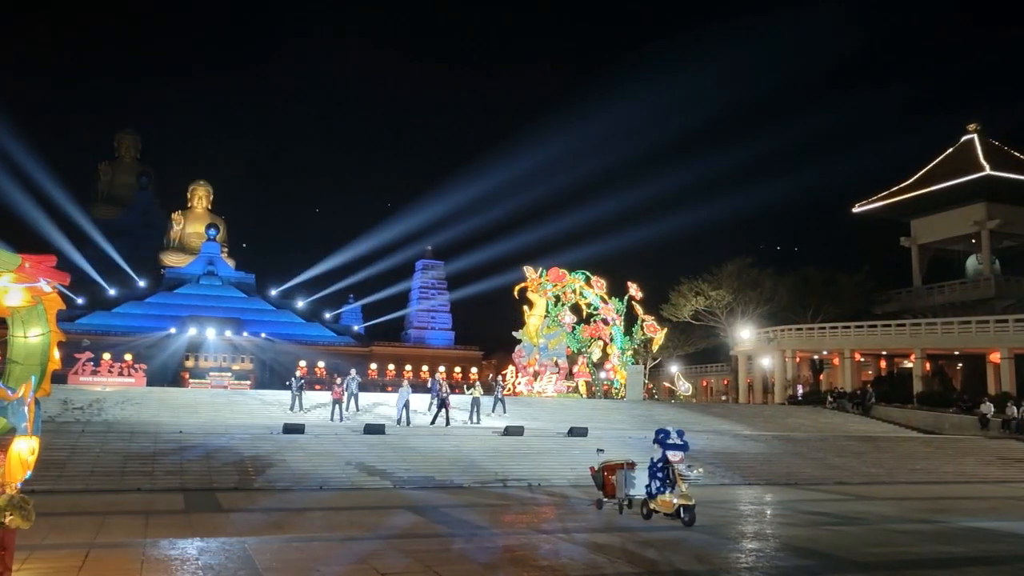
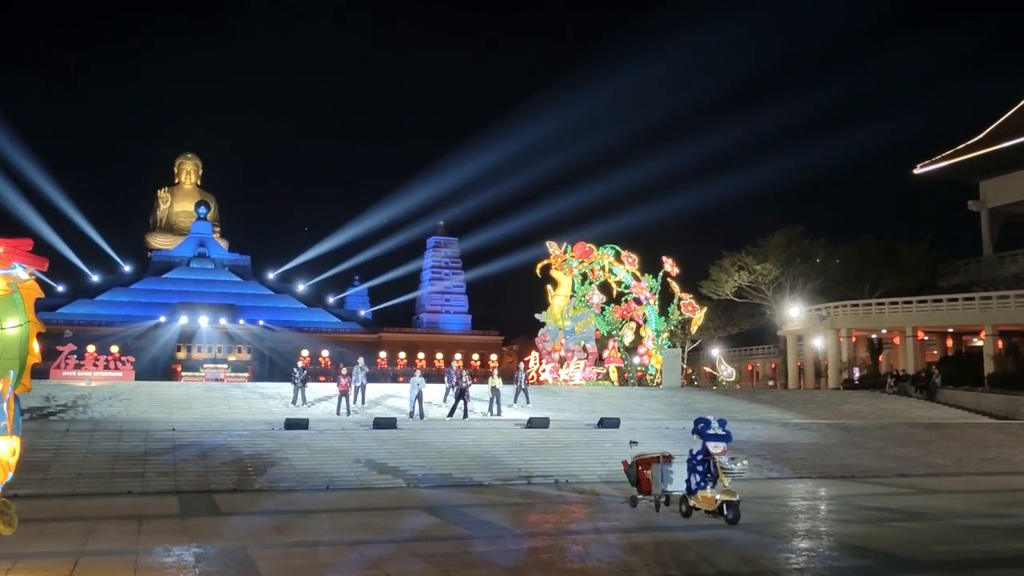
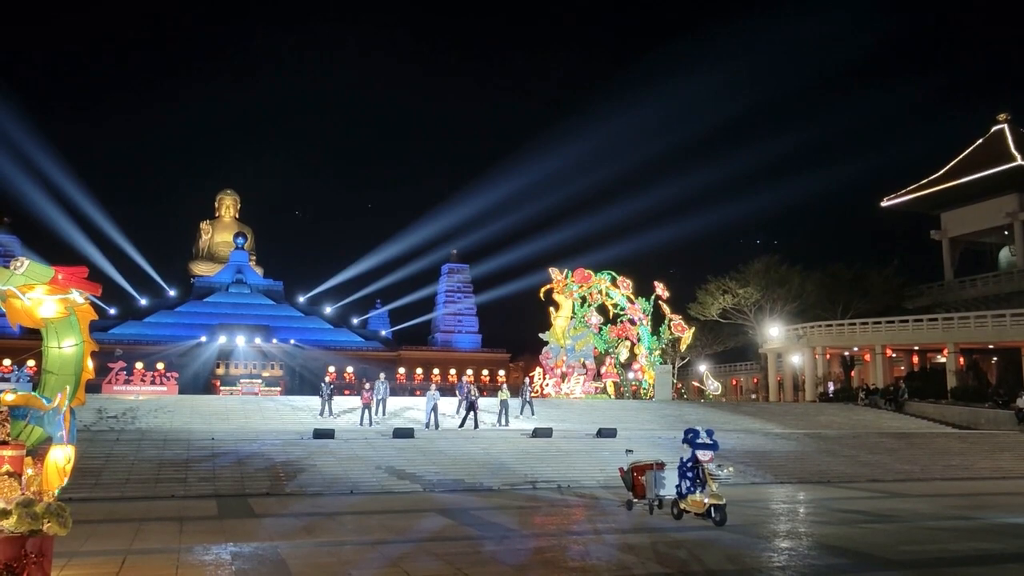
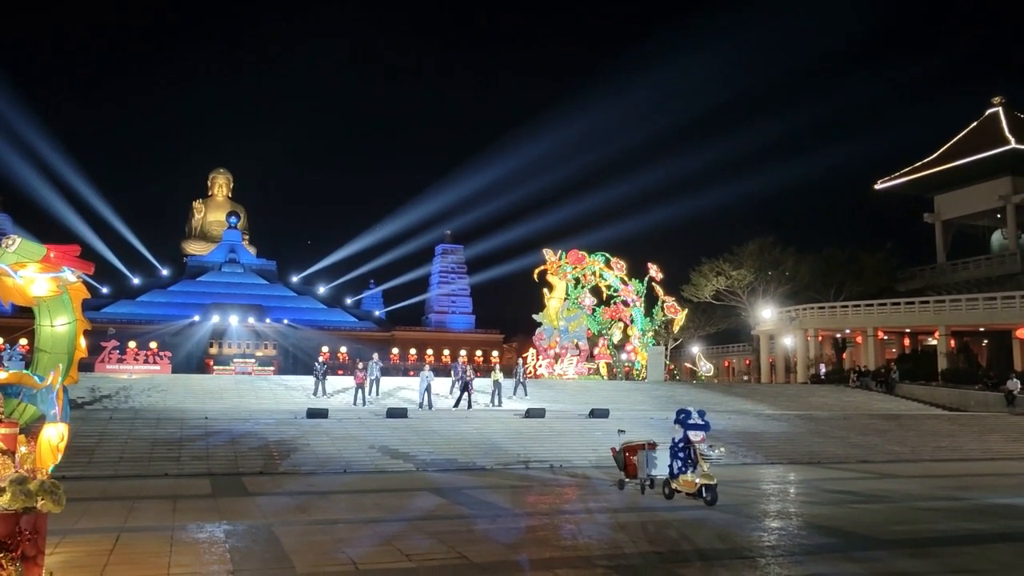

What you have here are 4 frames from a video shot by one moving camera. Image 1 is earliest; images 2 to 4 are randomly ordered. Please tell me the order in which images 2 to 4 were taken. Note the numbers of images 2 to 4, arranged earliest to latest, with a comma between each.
3, 4, 2
